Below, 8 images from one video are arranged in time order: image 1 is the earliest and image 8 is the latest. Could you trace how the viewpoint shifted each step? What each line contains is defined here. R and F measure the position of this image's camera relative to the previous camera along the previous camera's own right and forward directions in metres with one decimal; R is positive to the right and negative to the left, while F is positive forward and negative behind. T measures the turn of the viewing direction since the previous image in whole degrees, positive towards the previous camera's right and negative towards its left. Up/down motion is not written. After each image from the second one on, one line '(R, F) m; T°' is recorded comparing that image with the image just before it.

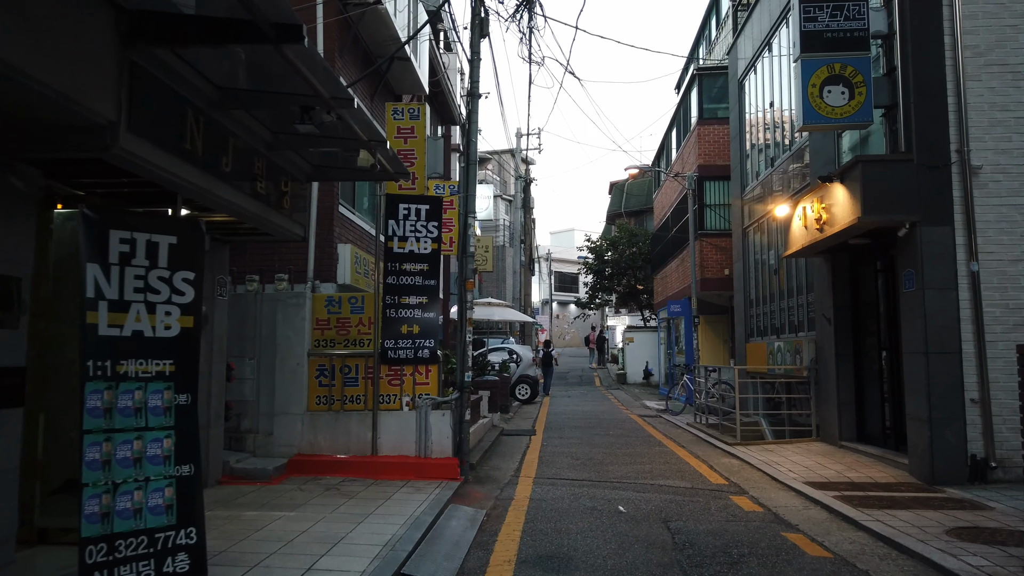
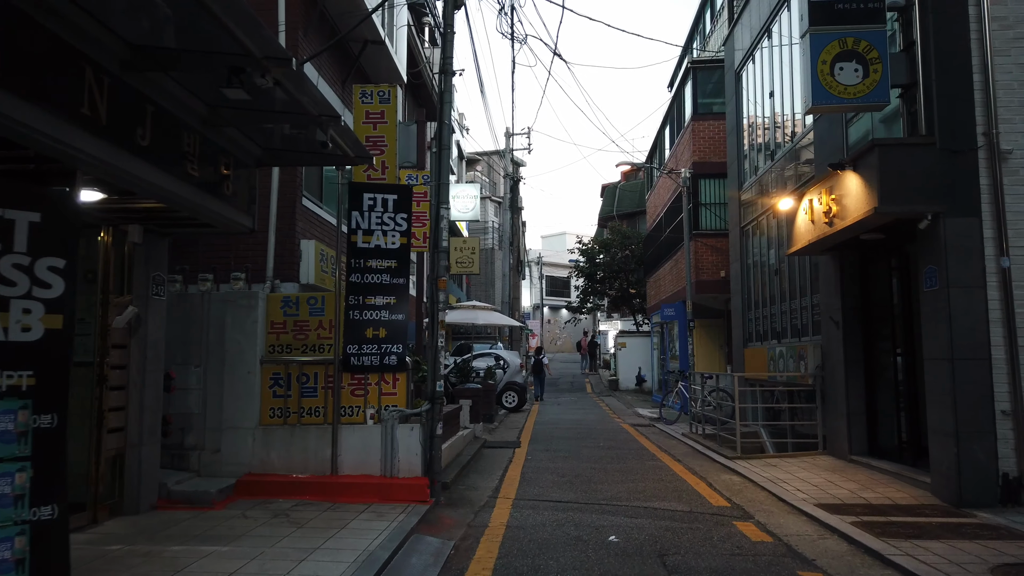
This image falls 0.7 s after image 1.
(+0.2, +0.9) m; +1°
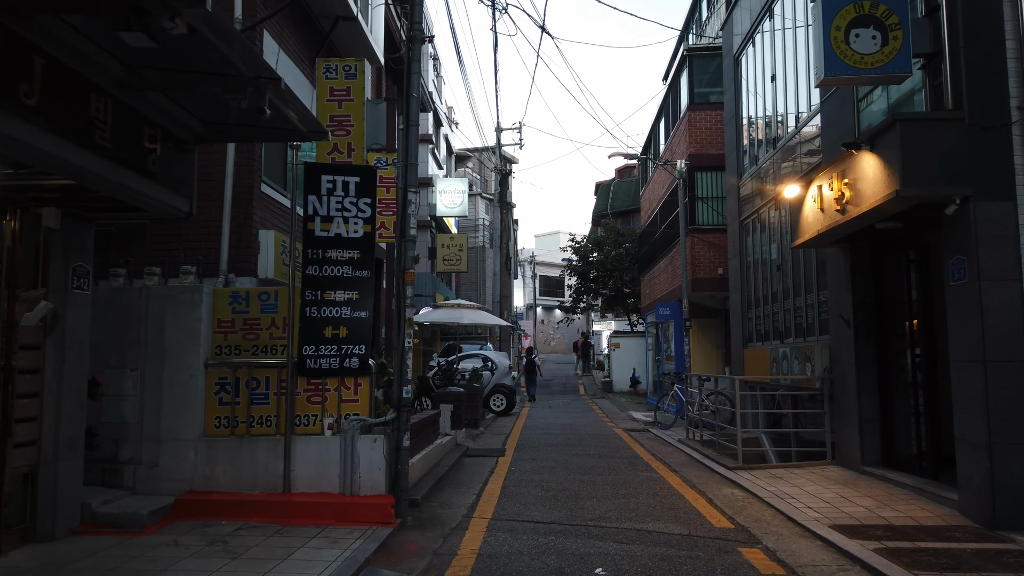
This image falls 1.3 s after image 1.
(+0.2, +0.9) m; 0°
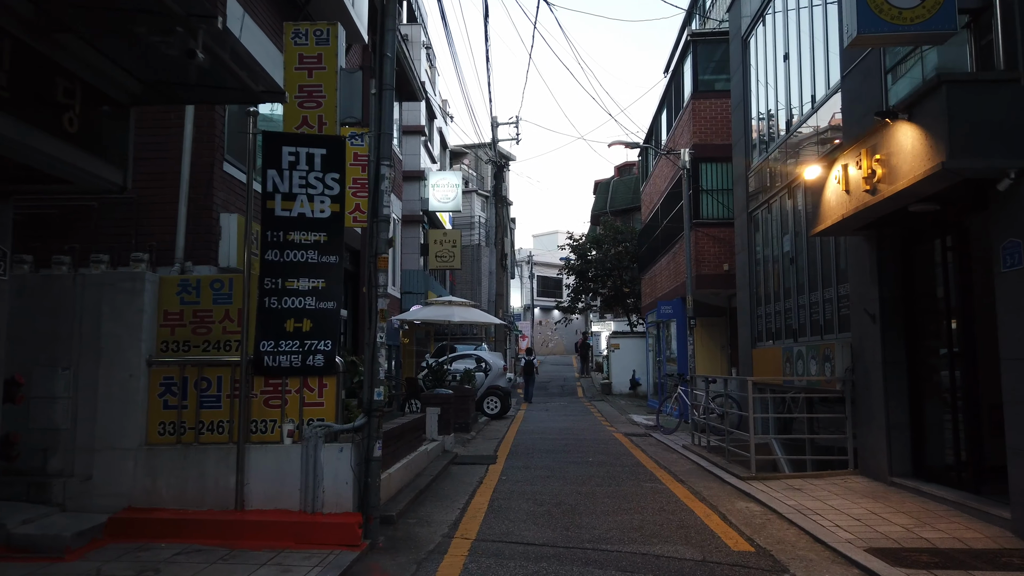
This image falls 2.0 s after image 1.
(+0.1, +0.9) m; 0°
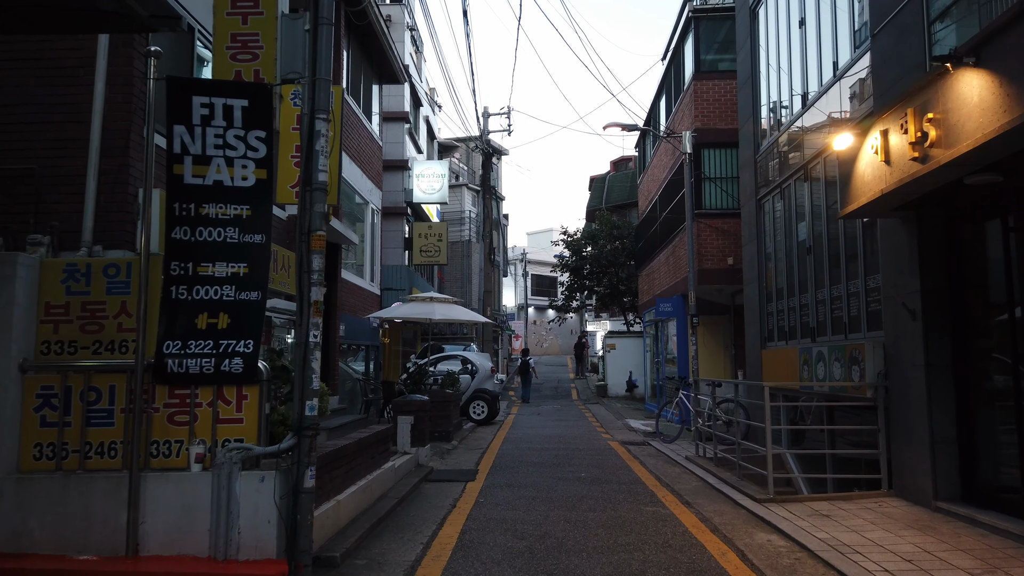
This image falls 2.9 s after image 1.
(+0.2, +1.3) m; 0°
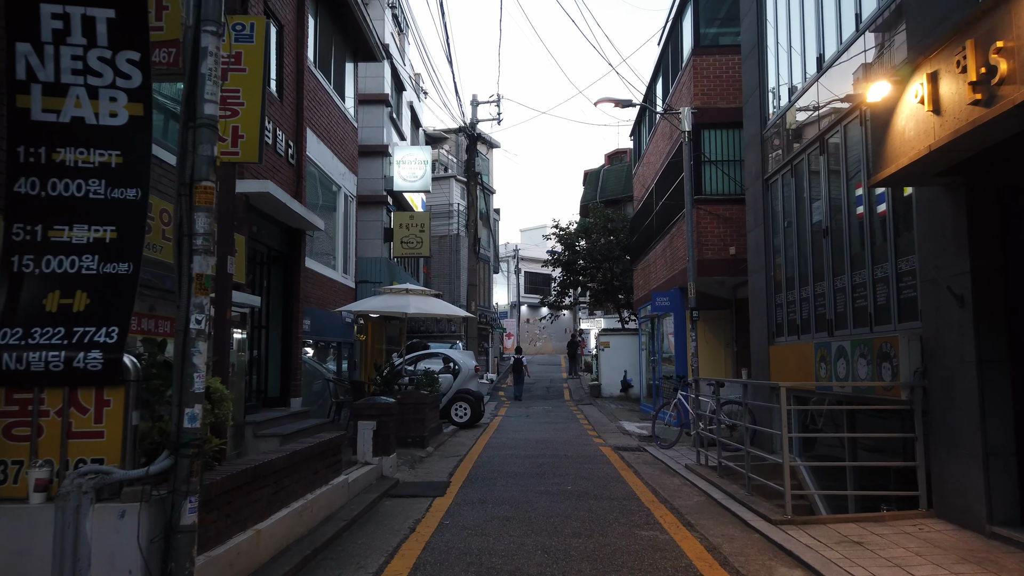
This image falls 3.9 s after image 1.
(+0.2, +1.2) m; 0°
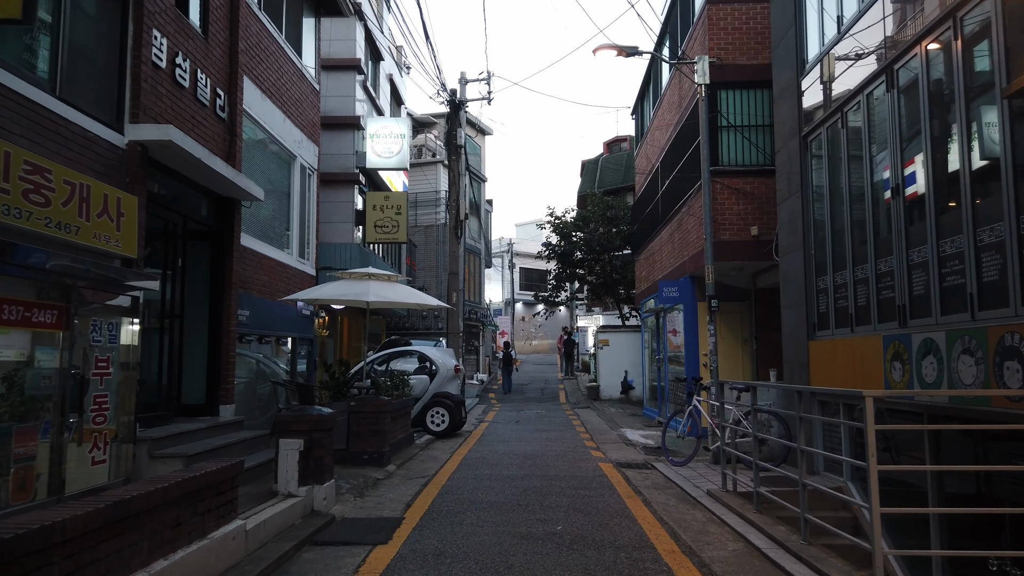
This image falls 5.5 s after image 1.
(+0.2, +2.1) m; 0°
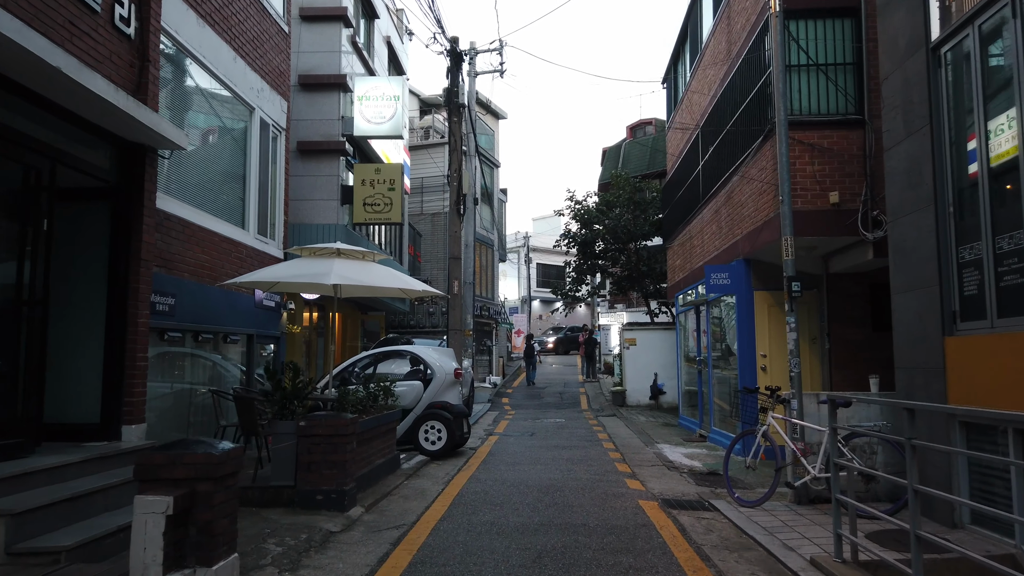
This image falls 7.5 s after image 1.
(+0.1, +2.6) m; -1°
